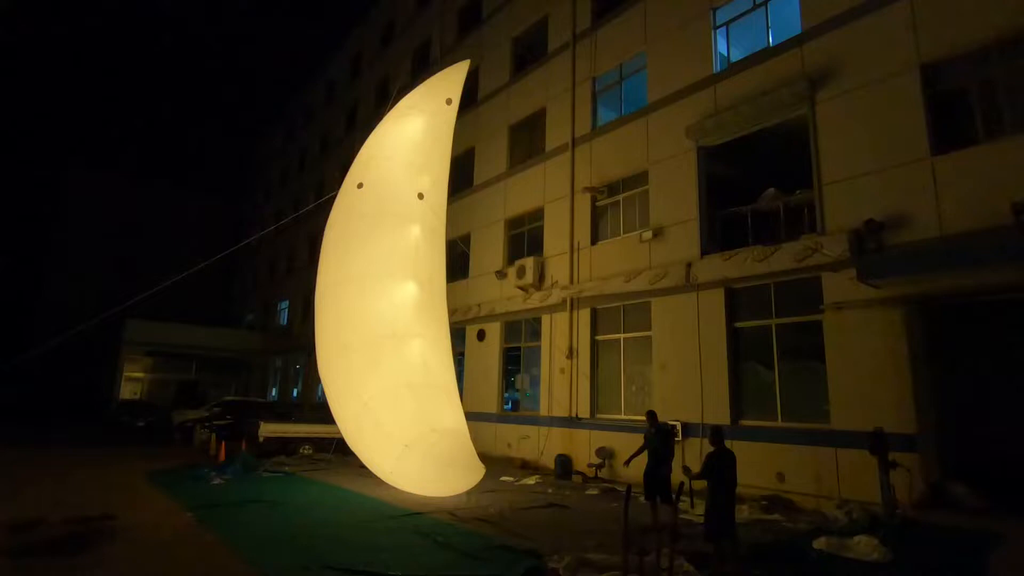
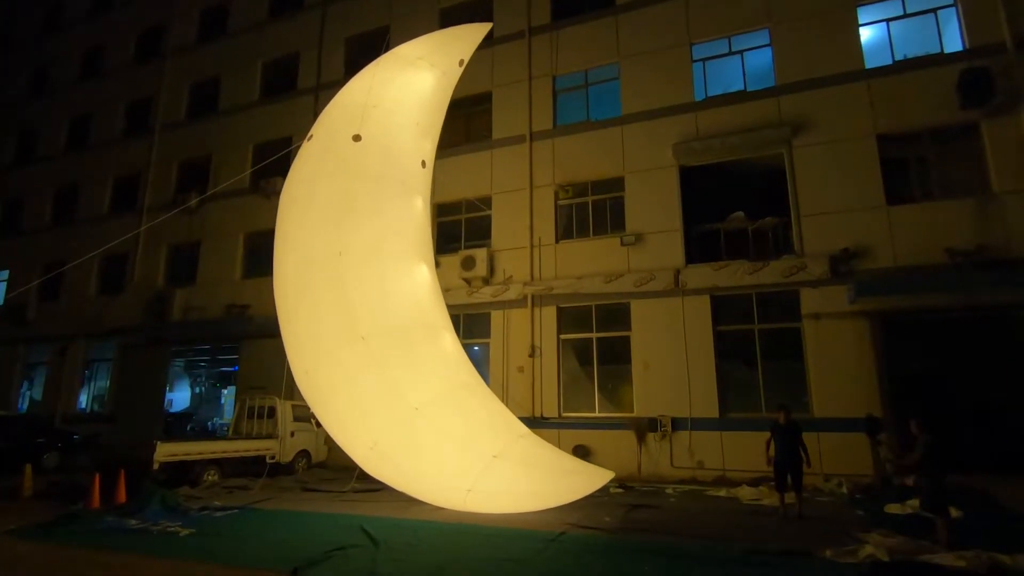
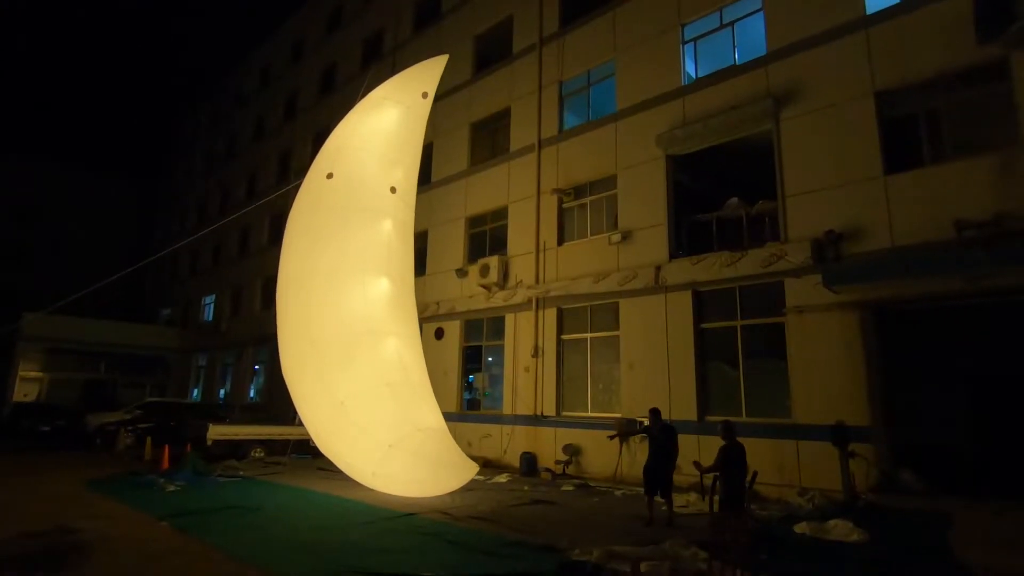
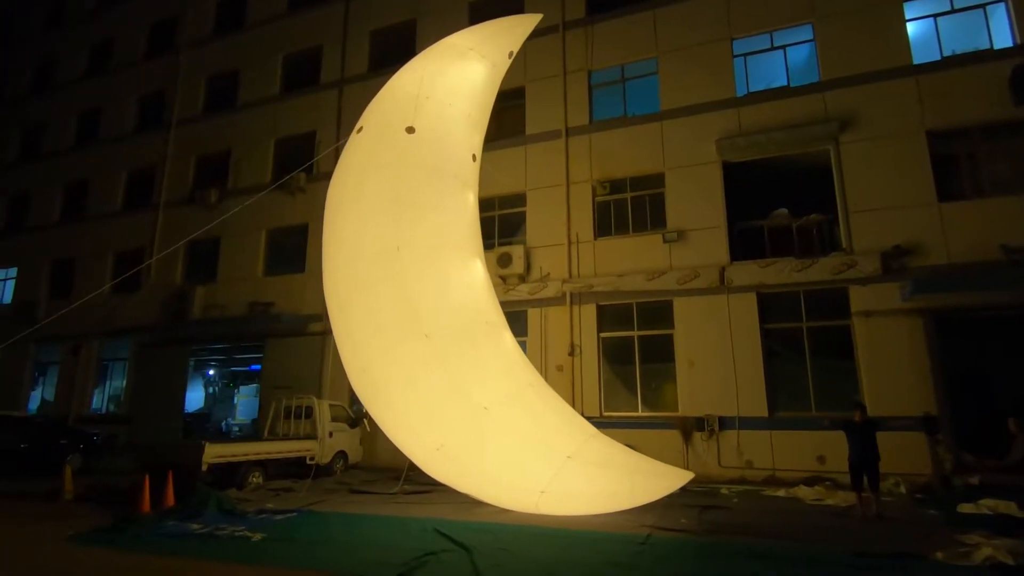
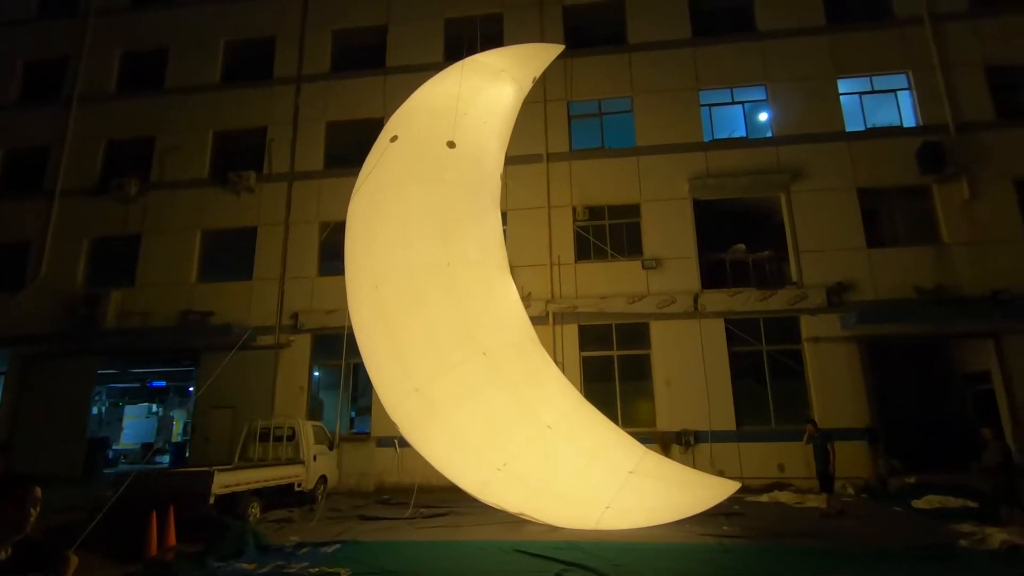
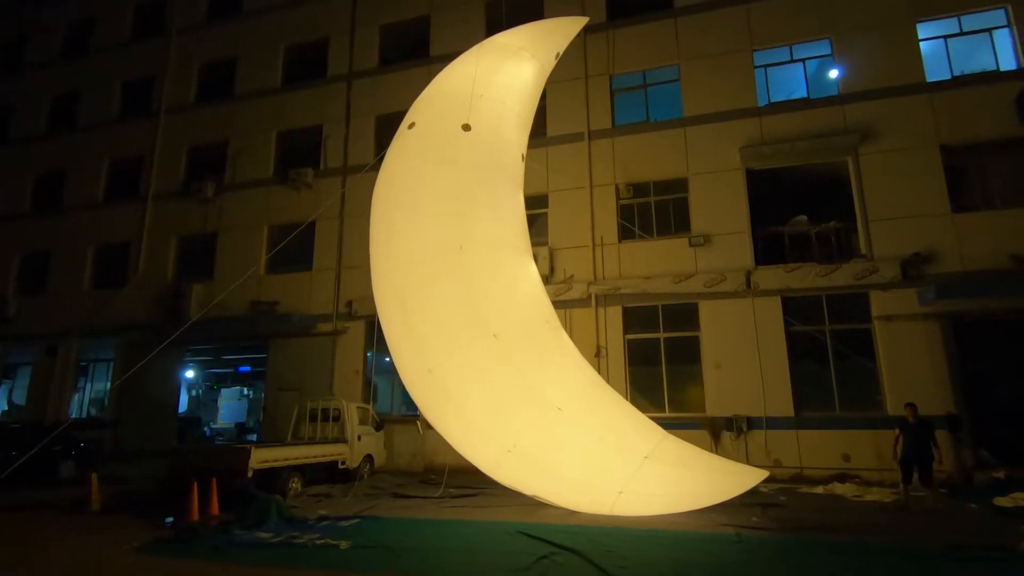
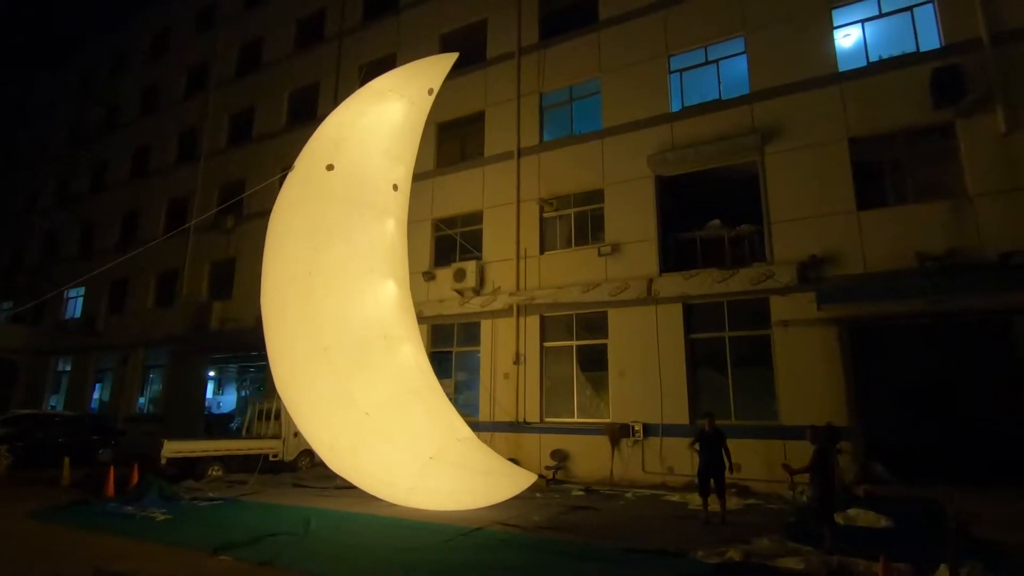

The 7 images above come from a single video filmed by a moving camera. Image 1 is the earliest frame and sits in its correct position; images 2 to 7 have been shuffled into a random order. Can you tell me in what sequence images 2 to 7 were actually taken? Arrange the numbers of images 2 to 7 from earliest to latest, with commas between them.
3, 7, 2, 4, 6, 5
